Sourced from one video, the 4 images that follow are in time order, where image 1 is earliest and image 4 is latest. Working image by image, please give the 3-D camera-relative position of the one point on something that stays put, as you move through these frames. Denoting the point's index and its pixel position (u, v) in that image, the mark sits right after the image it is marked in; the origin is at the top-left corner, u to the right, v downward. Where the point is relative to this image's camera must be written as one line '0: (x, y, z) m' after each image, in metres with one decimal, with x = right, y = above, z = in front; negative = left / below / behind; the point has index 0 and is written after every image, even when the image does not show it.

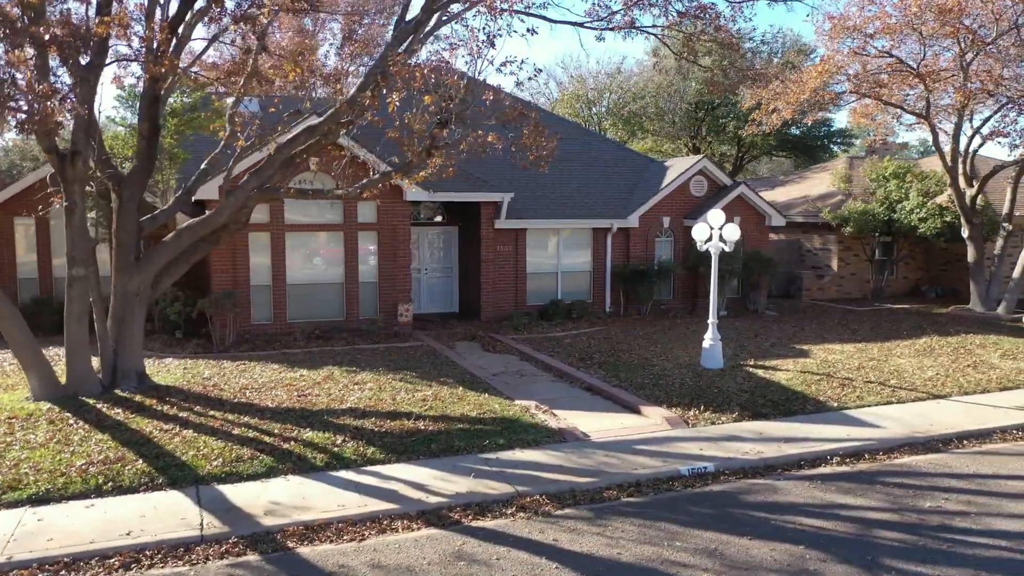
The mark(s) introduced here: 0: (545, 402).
0: (+0.4, -1.5, +10.6) m
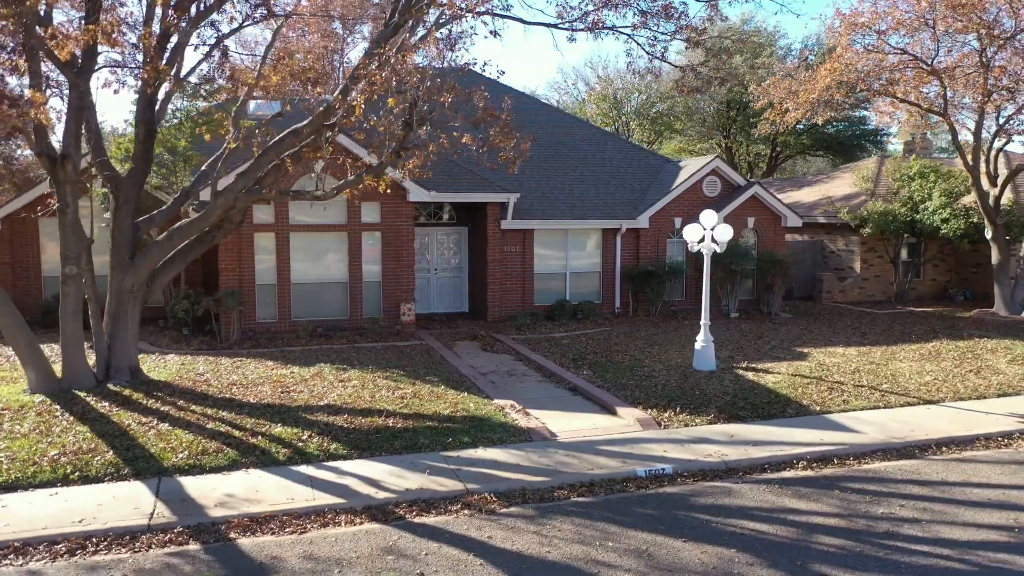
0: (+0.2, -1.5, +10.7) m
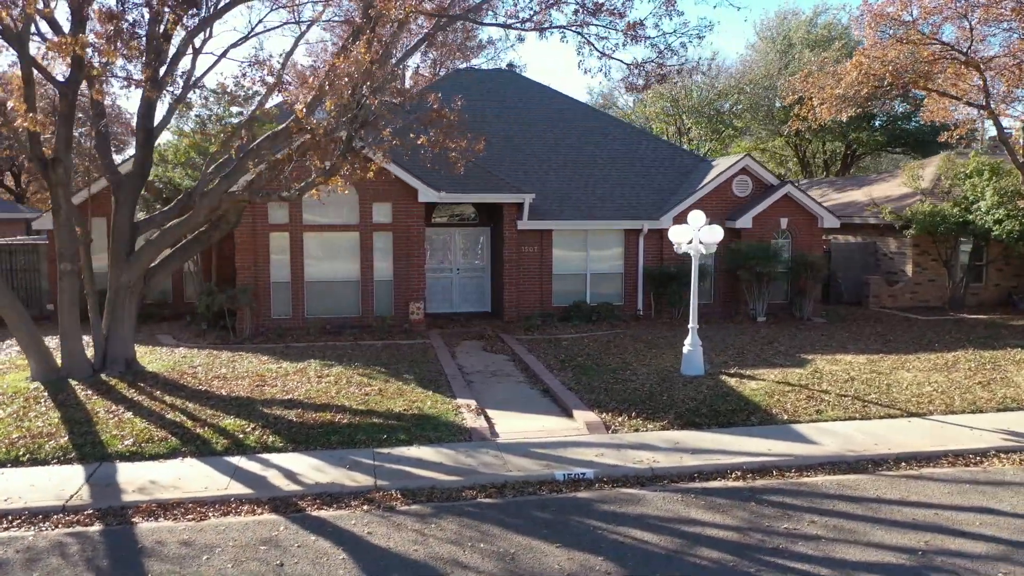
0: (-0.3, -1.5, +10.7) m
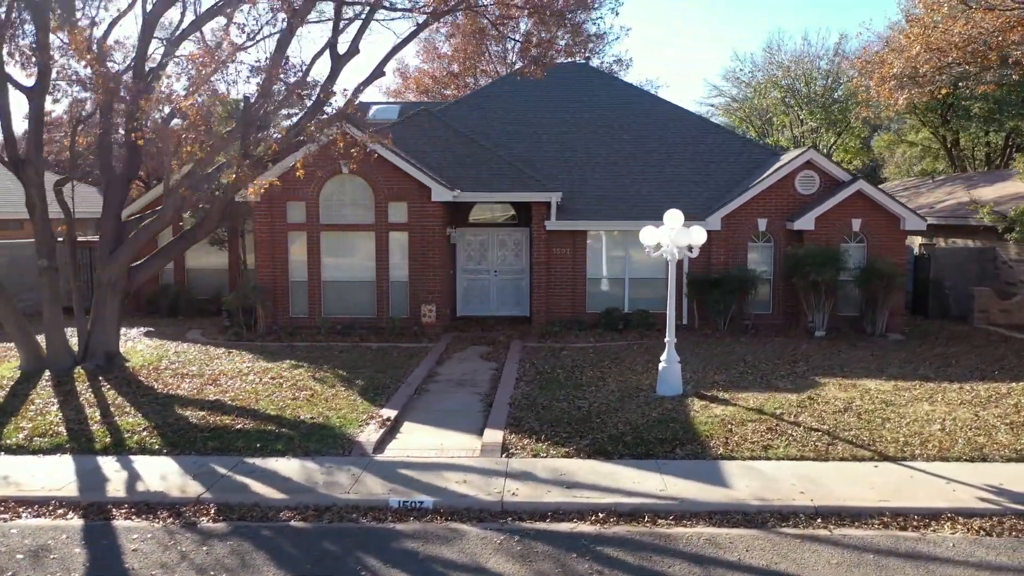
0: (-1.1, -1.5, +10.0) m
